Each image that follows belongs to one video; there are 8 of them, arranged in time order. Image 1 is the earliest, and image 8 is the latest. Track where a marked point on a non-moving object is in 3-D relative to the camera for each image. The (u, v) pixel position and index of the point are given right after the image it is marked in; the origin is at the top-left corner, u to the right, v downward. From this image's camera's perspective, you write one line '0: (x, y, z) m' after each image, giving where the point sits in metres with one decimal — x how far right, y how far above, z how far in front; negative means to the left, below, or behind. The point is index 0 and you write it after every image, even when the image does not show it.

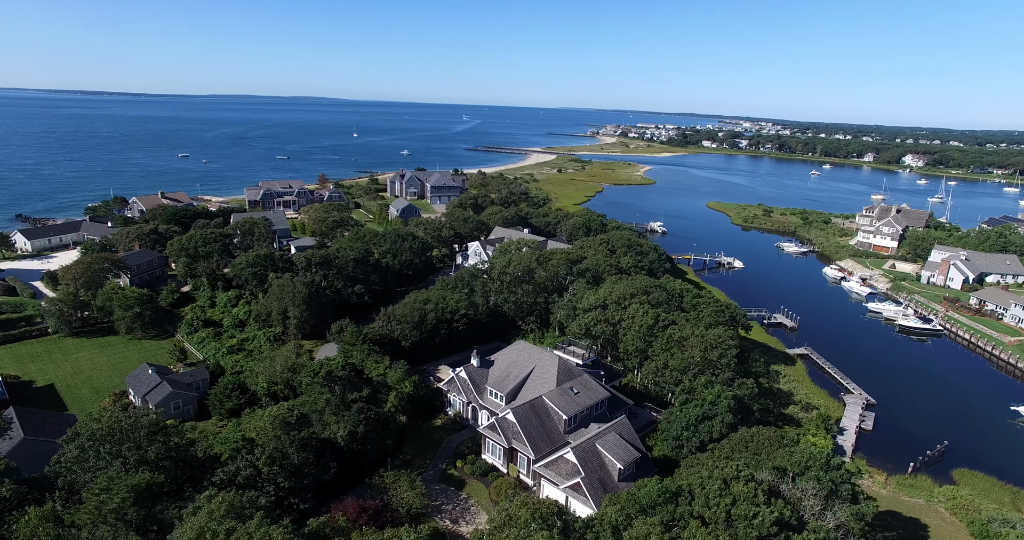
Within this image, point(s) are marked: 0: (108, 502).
0: (-11.9, -6.7, +18.7) m
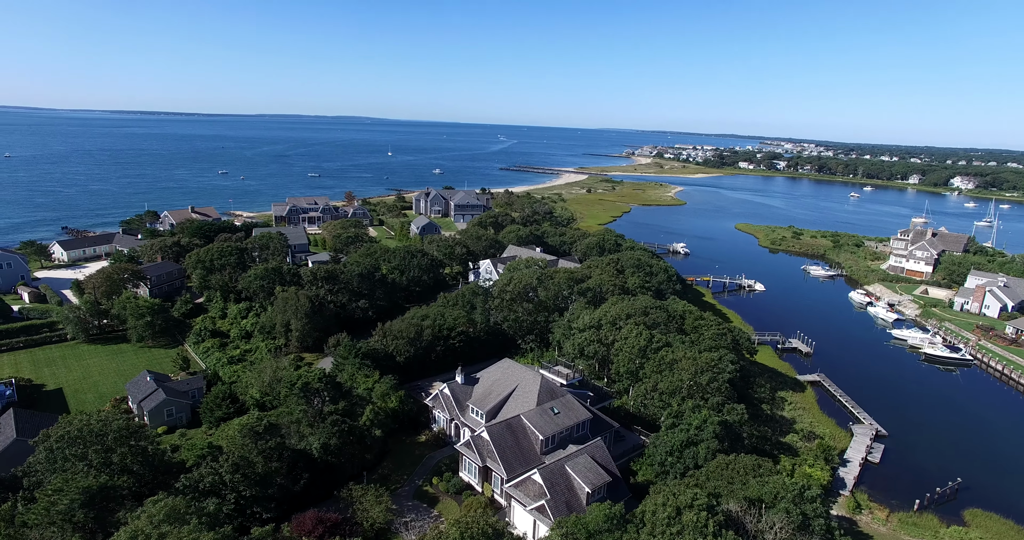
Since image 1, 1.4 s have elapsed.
0: (-13.7, -6.9, +19.4) m
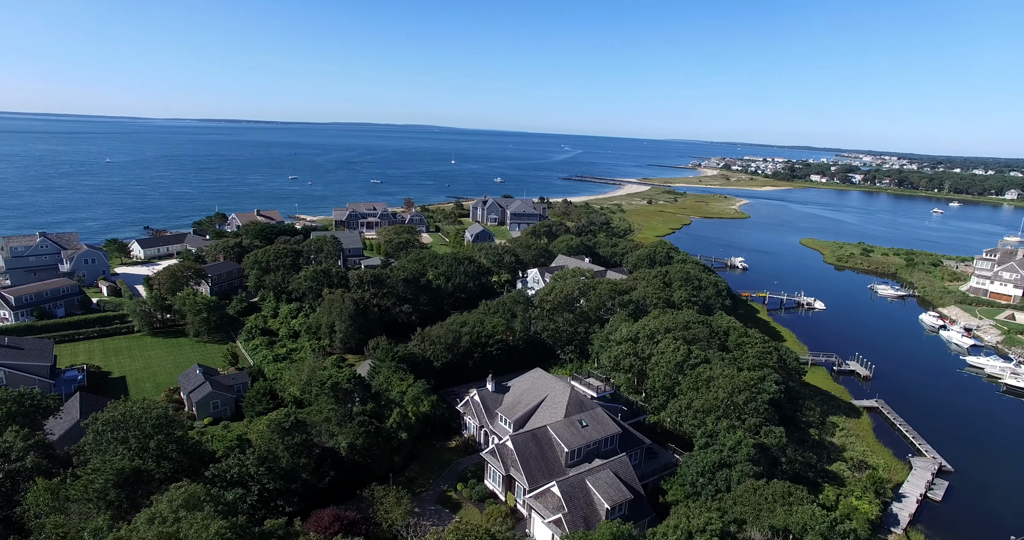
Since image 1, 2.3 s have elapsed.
0: (-13.5, -6.8, +20.7) m
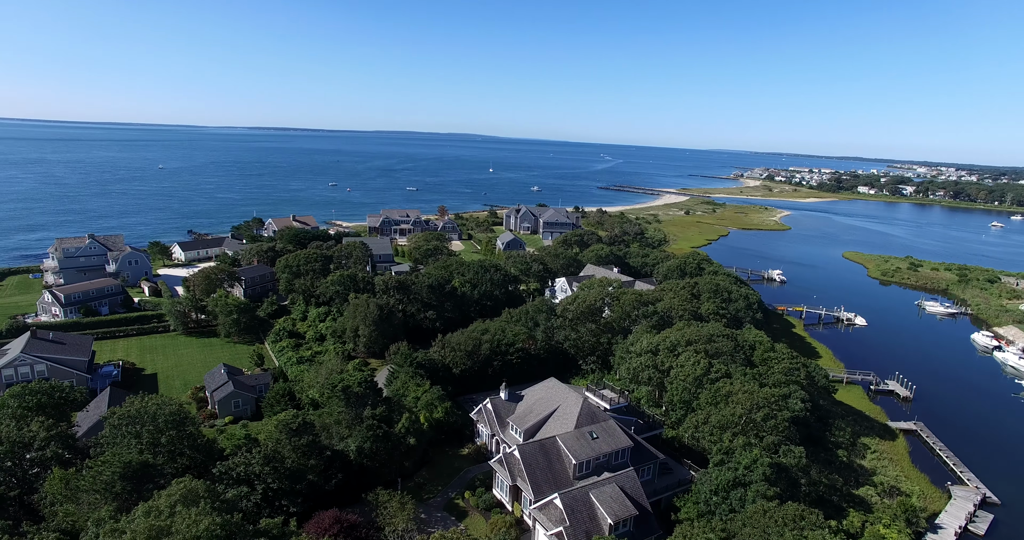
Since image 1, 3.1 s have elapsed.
0: (-13.6, -6.8, +21.4) m
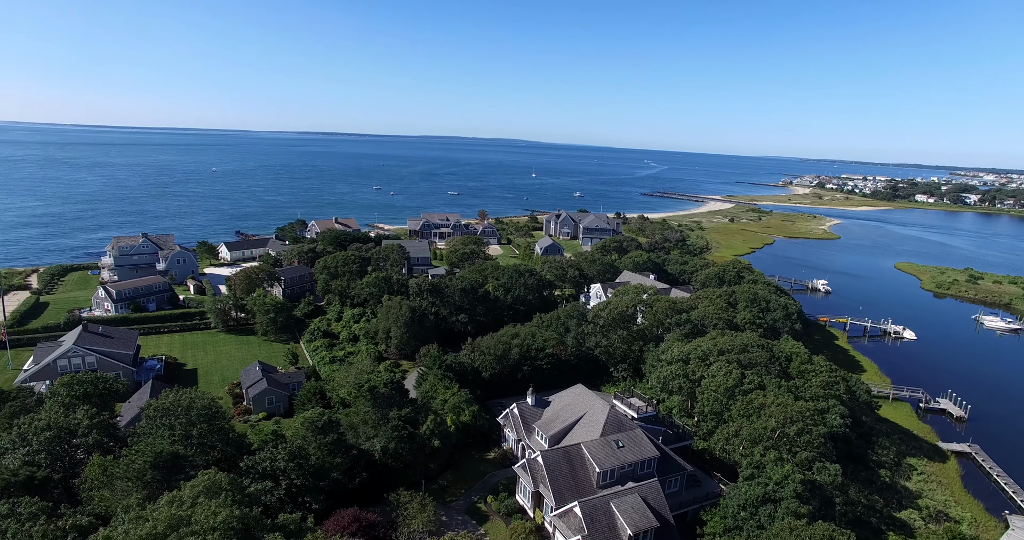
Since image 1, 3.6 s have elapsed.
0: (-13.0, -6.7, +22.1) m
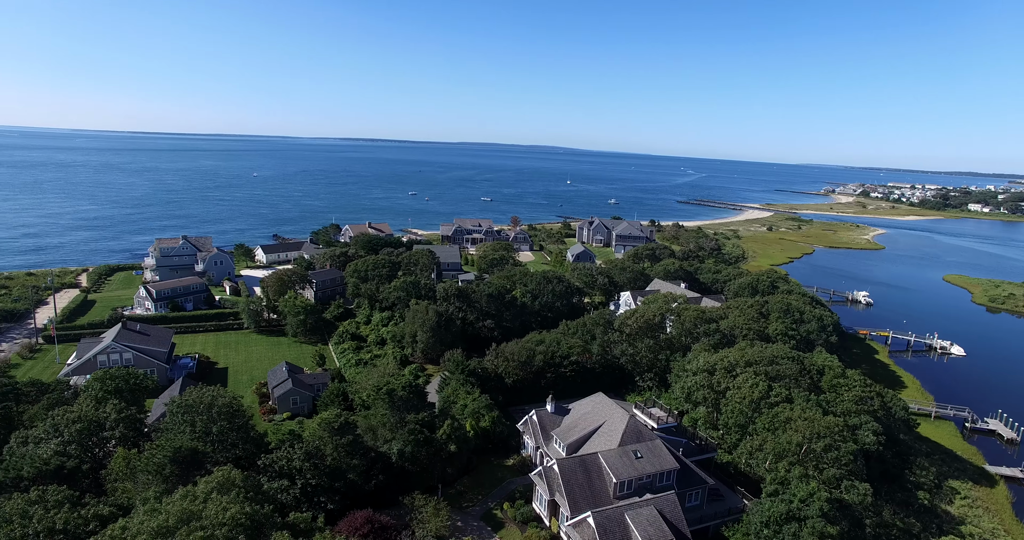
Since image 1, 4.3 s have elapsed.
0: (-12.6, -6.6, +22.7) m
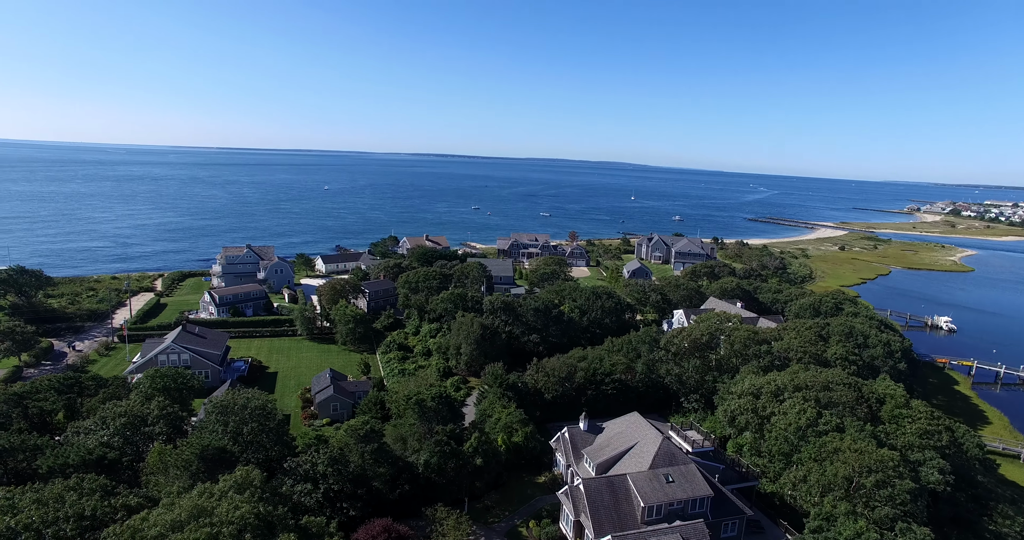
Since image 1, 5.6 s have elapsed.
0: (-12.0, -6.8, +23.6) m
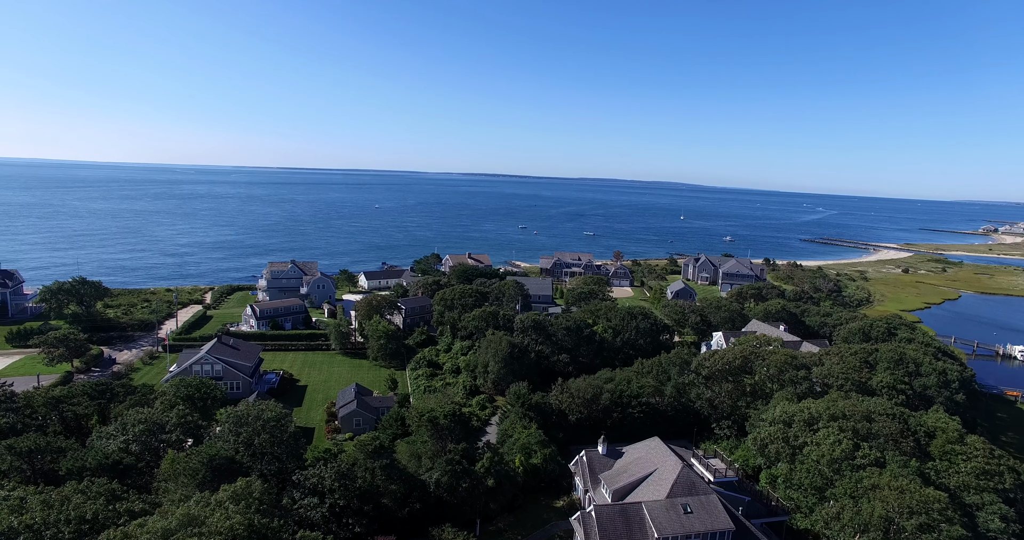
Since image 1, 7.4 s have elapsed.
0: (-11.9, -7.2, +23.8) m
